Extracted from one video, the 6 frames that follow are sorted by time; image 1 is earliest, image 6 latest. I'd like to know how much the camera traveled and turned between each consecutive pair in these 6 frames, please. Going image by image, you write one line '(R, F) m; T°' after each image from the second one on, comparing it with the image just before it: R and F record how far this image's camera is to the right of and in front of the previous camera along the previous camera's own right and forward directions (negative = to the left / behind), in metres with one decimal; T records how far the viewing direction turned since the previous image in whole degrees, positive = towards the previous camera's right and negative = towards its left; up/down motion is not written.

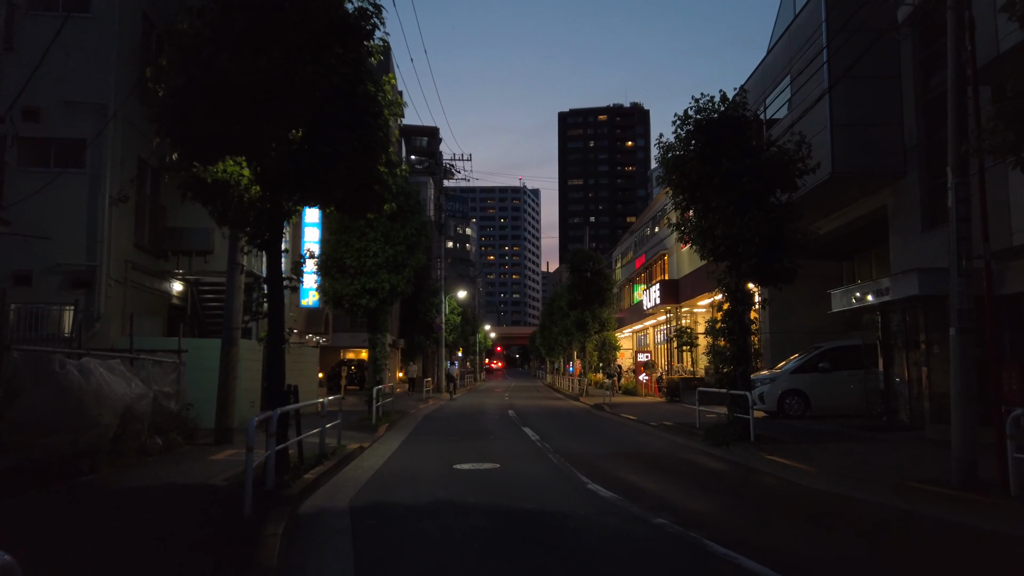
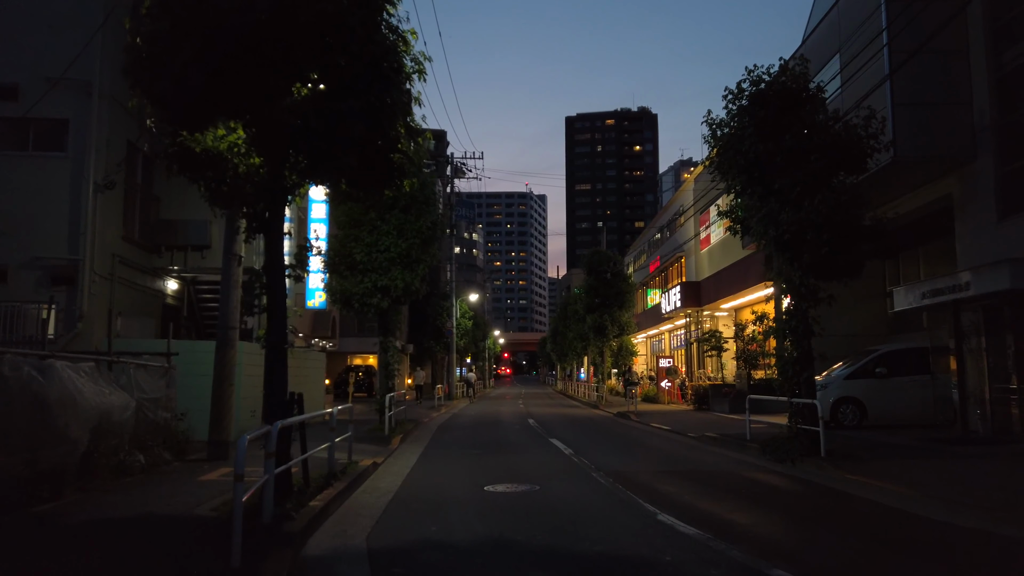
(-0.5, +1.7) m; 0°
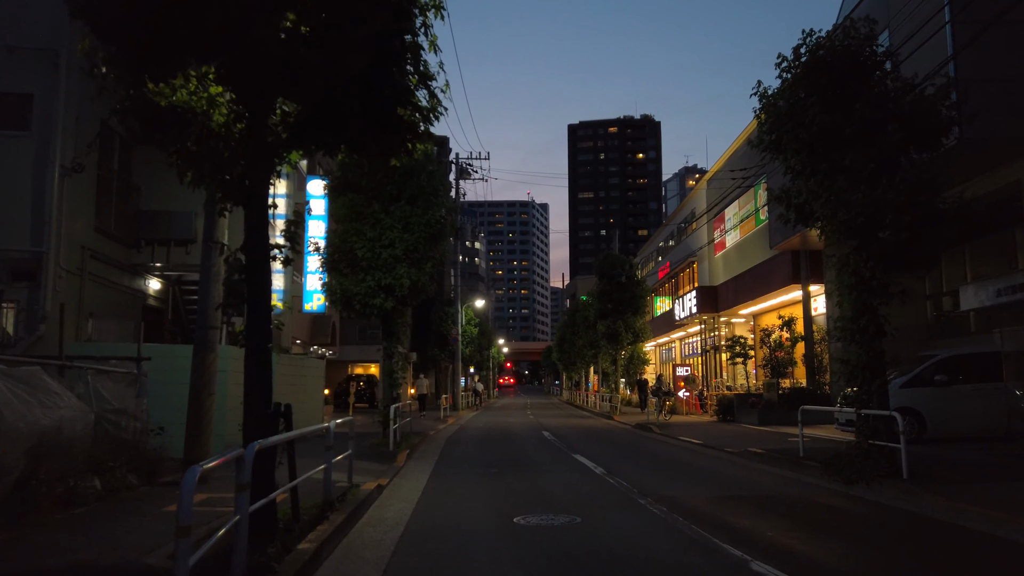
(-0.4, +1.7) m; 0°
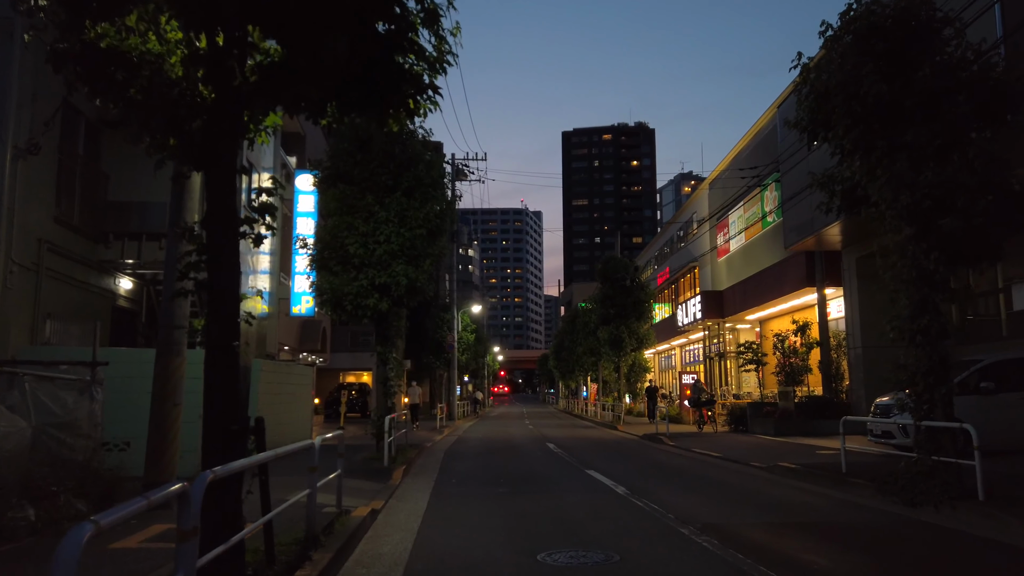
(-0.3, +1.4) m; +1°
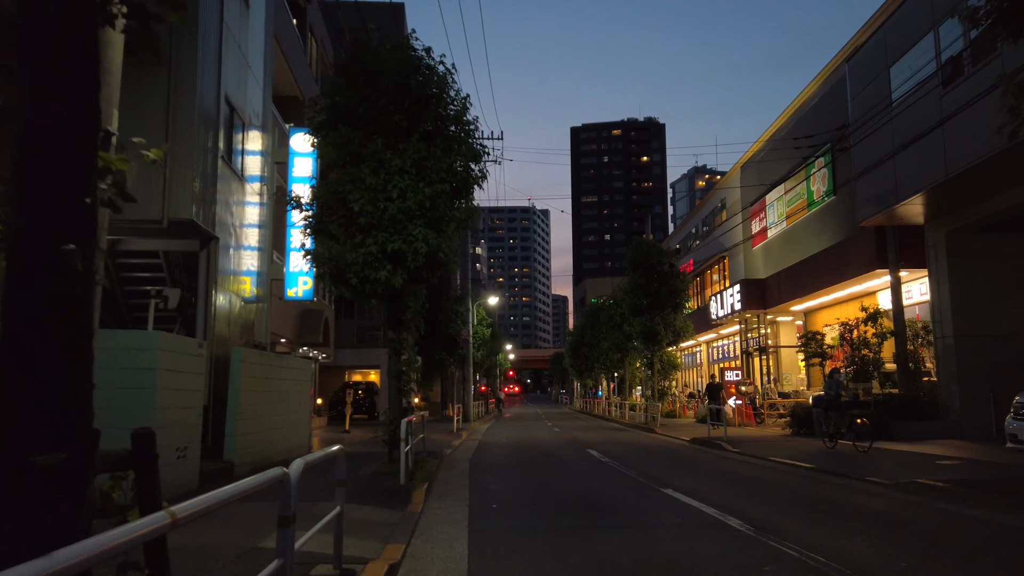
(-0.7, +3.2) m; 0°
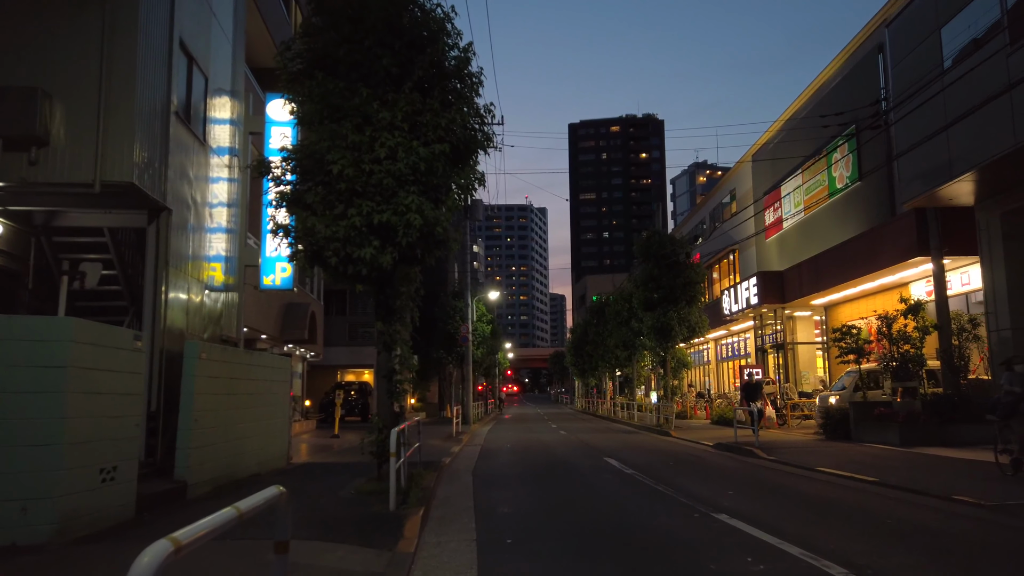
(-0.2, +2.1) m; 0°
